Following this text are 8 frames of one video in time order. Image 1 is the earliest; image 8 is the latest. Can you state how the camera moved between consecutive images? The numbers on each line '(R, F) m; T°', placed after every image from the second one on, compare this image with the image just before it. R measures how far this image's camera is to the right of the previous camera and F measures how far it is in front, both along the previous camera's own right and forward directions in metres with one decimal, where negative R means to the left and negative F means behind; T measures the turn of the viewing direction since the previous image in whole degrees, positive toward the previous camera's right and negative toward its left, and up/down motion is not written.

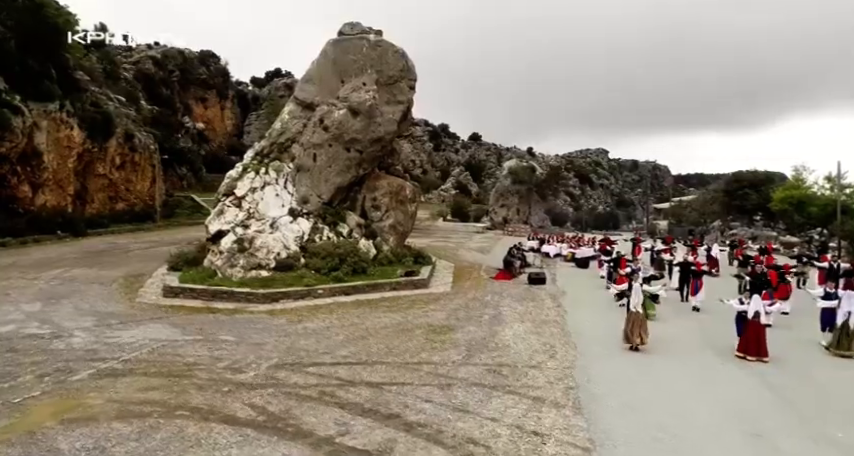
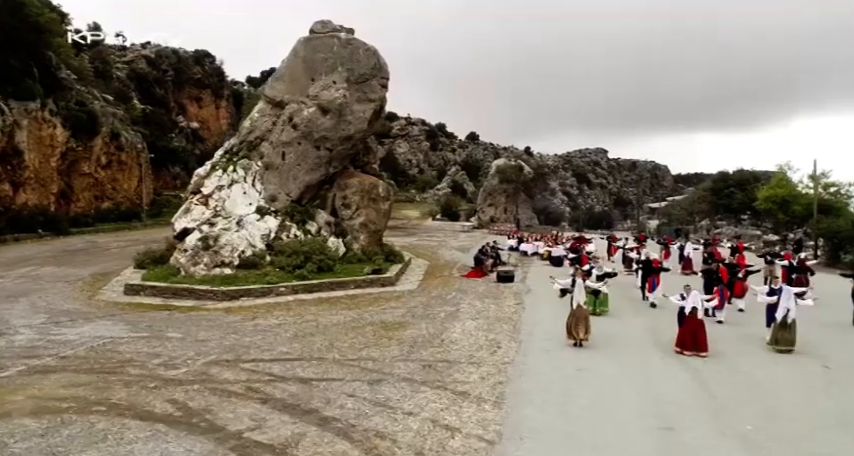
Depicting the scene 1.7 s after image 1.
(+1.2, 0.0) m; 0°
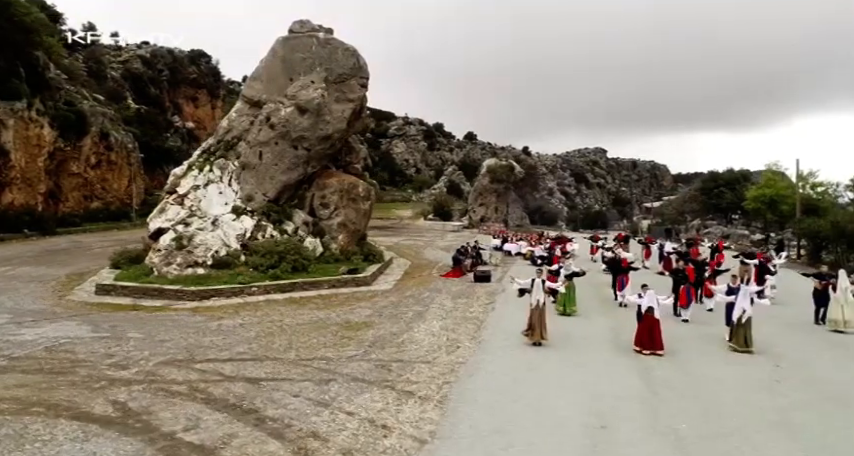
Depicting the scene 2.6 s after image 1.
(+0.9, 0.0) m; 0°
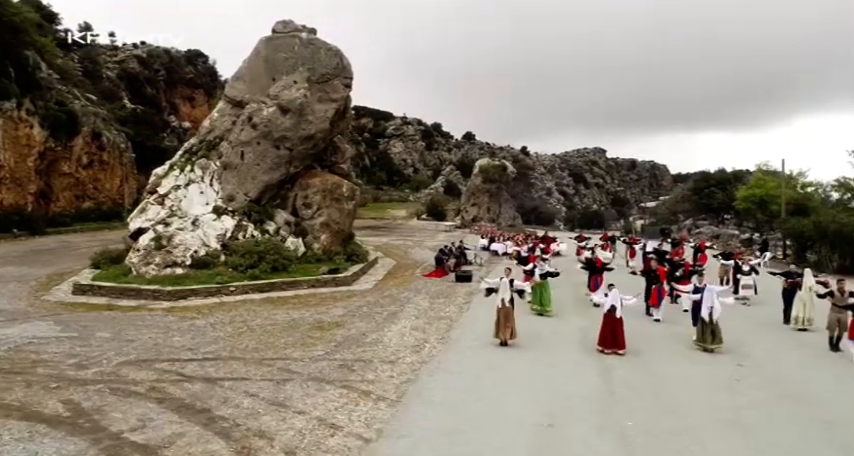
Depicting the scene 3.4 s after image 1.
(+0.7, 0.0) m; 0°
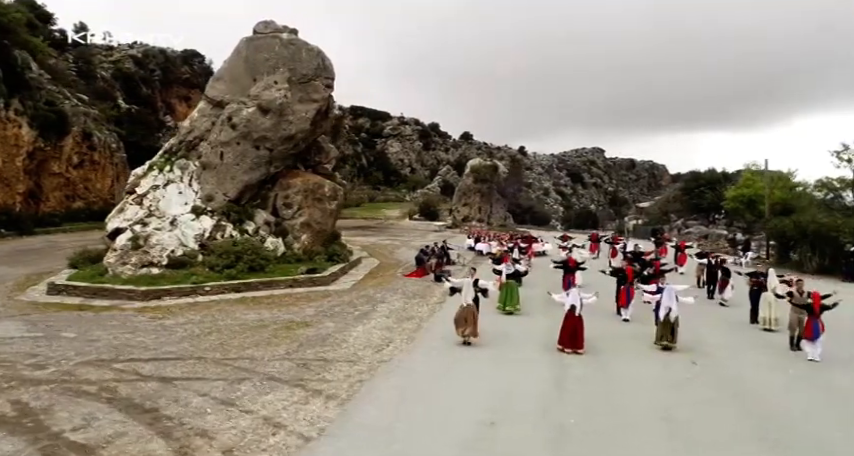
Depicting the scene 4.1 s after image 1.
(+0.8, 0.0) m; 0°
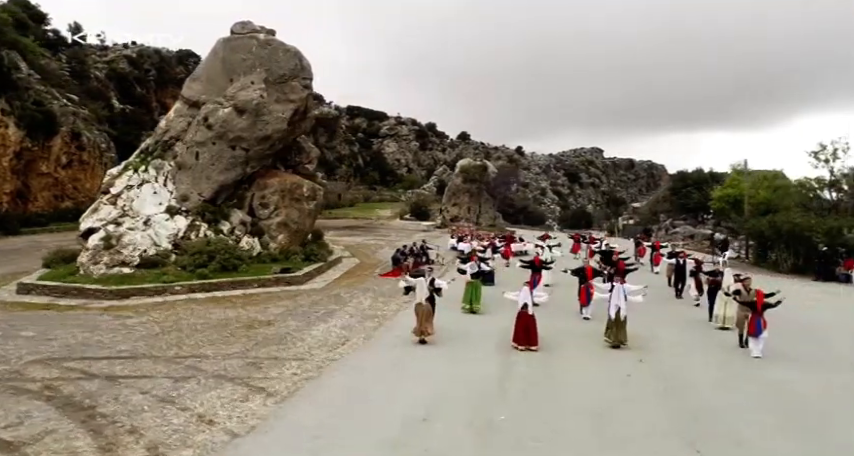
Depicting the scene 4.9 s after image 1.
(+1.0, -0.1) m; 0°
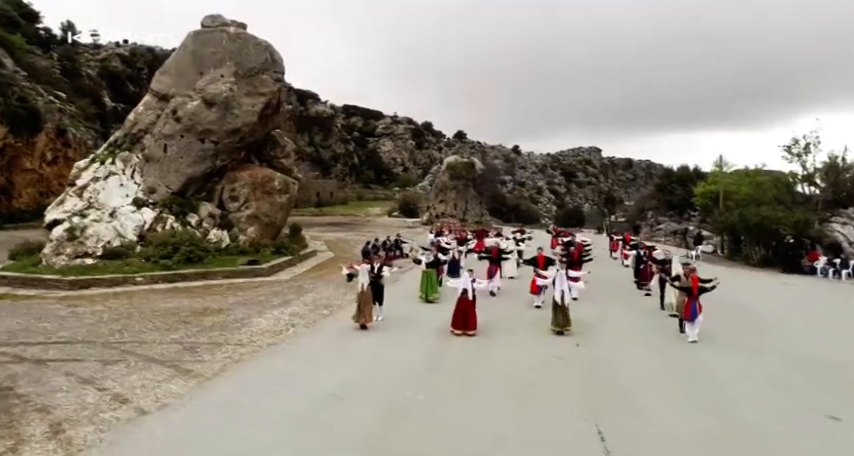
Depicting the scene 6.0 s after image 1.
(+1.3, 0.0) m; 0°
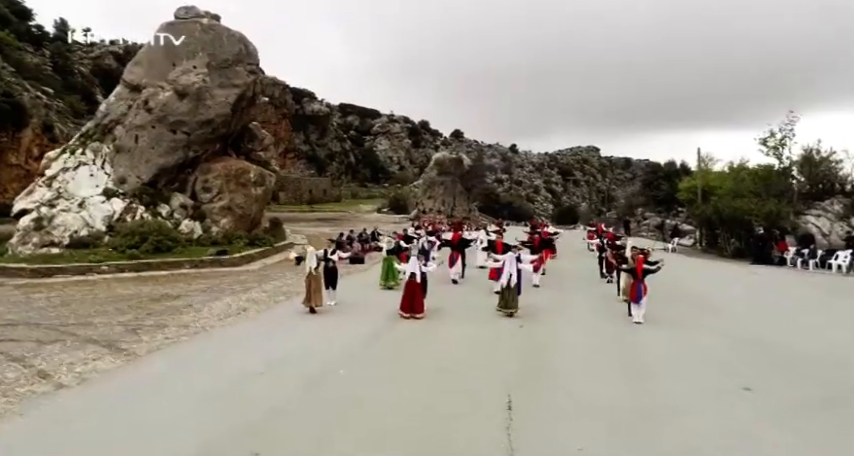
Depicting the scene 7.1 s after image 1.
(+1.1, 0.0) m; 0°
